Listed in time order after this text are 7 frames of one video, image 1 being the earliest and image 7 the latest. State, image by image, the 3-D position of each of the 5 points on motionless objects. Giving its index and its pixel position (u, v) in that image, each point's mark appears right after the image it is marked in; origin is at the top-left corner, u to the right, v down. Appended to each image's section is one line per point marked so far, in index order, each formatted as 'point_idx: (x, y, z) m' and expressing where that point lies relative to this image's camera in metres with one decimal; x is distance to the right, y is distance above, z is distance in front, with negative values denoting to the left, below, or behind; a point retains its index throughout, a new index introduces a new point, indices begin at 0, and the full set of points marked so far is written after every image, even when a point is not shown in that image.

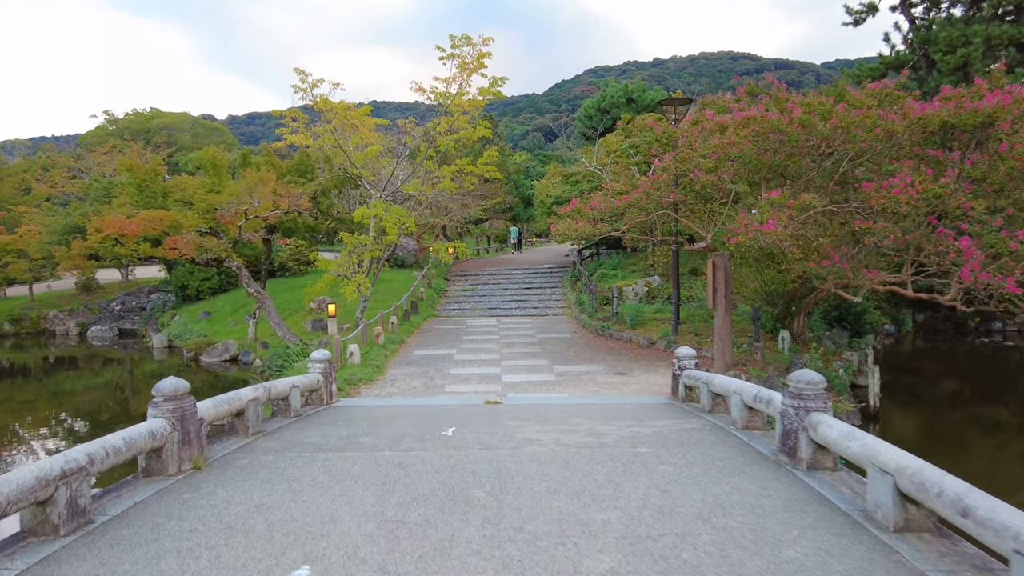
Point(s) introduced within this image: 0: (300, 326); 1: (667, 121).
0: (-4.8, -0.9, +14.7) m
1: (+2.8, +3.1, +12.2) m
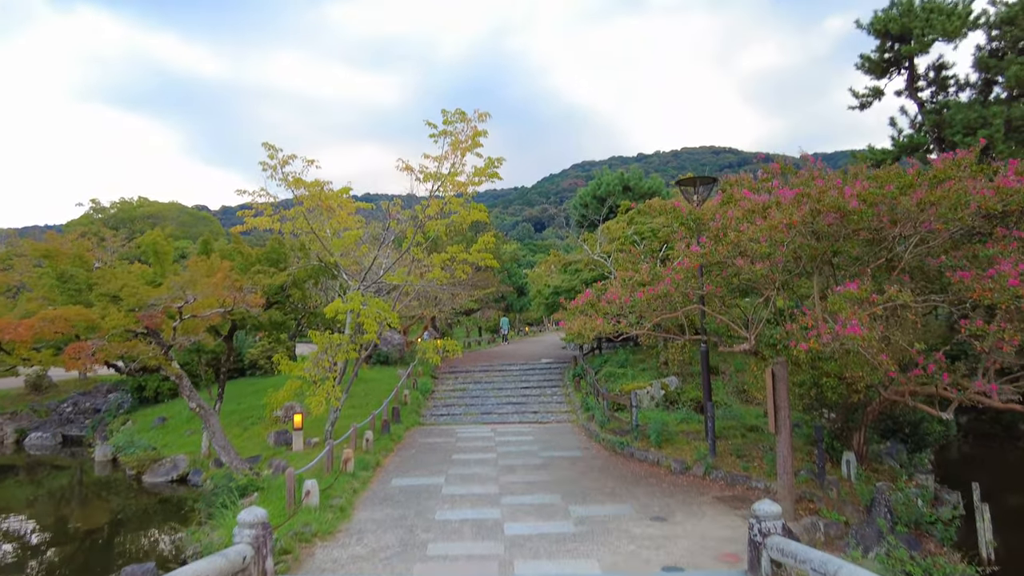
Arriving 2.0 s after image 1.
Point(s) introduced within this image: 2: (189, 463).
0: (-4.8, -2.9, +12.5) m
1: (+2.8, +1.4, +10.7) m
2: (-6.6, -3.6, +13.6) m
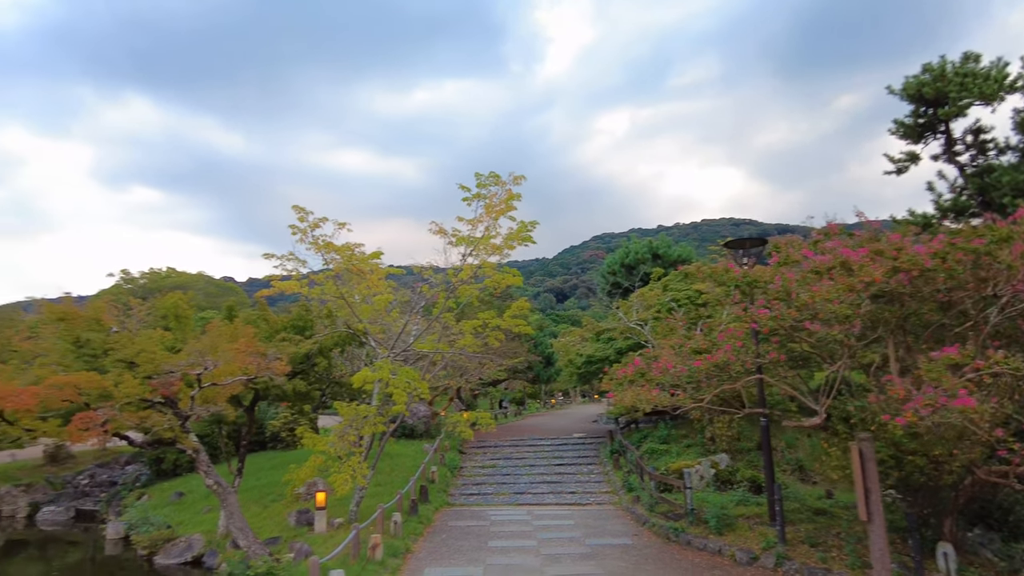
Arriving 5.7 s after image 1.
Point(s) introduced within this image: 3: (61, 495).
0: (-4.1, -4.1, +11.6) m
1: (+3.4, +0.4, +10.0) m
2: (-5.9, -4.9, +12.7) m
3: (-13.1, -6.0, +19.1) m
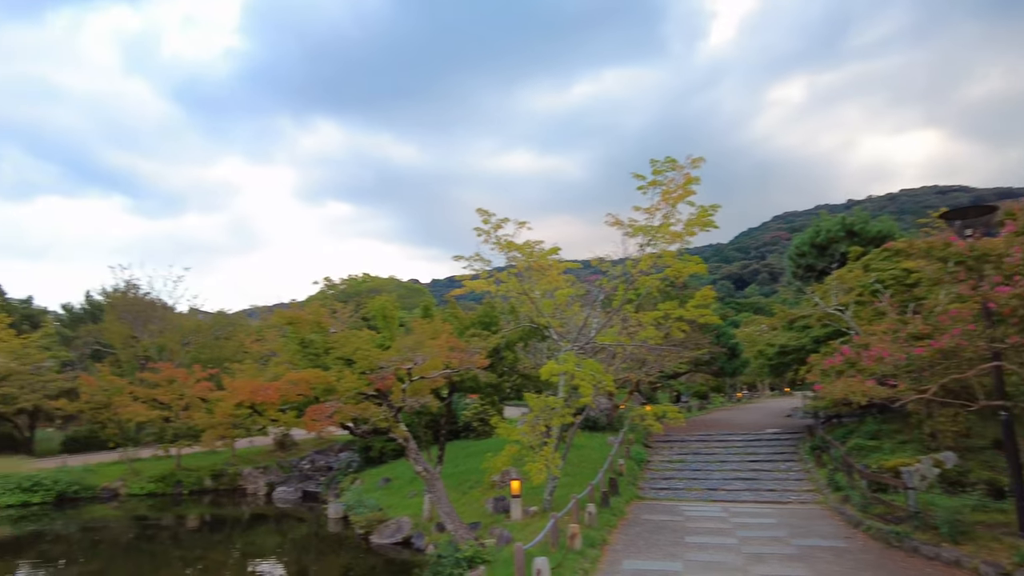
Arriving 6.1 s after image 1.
0: (-0.7, -4.1, +12.3) m
1: (+6.0, +0.7, +8.8) m
2: (-2.1, -5.0, +13.7) m
3: (-7.4, -6.3, +21.9) m
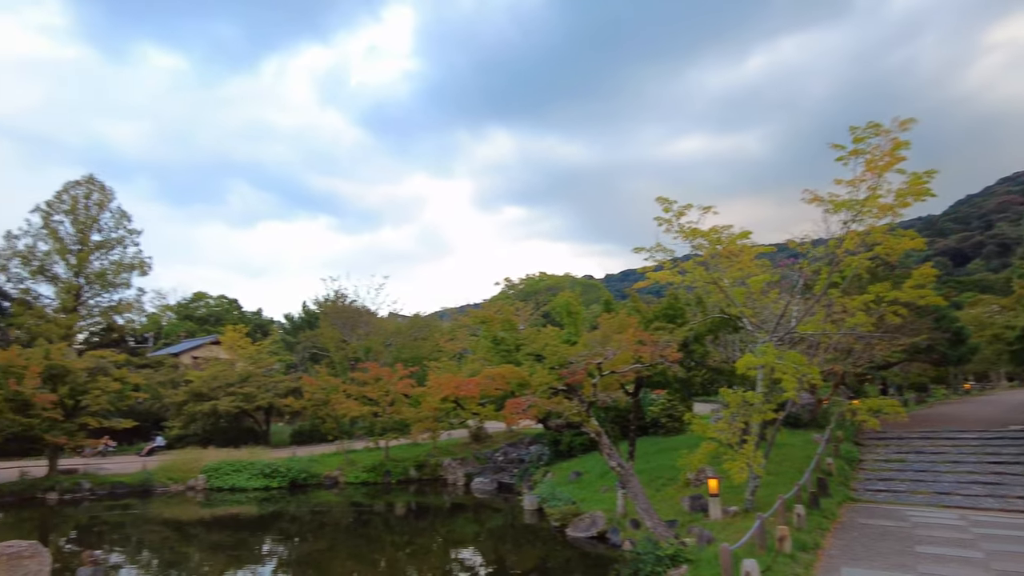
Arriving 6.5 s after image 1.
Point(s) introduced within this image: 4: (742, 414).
0: (+2.9, -3.9, +12.0) m
1: (+8.2, +1.1, +6.9) m
2: (+2.0, -4.9, +13.7) m
3: (-0.9, -6.3, +23.0) m
4: (+3.6, -2.0, +10.2) m
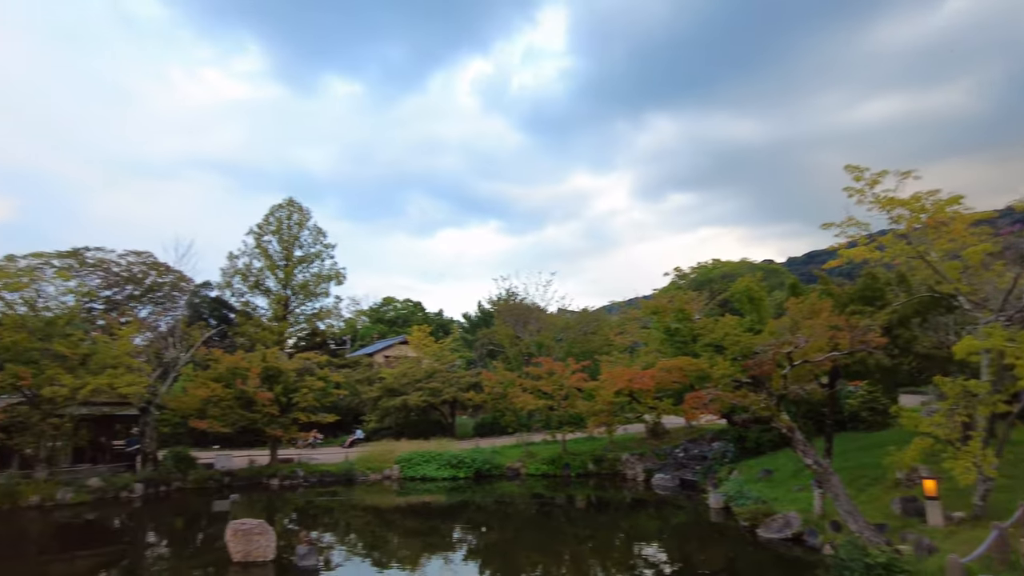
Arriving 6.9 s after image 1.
0: (+6.0, -3.6, +10.7) m
1: (+9.6, +1.7, +4.4) m
2: (+5.6, -4.5, +12.7) m
3: (+5.2, -6.0, +22.3) m
4: (+6.1, -1.6, +8.9) m
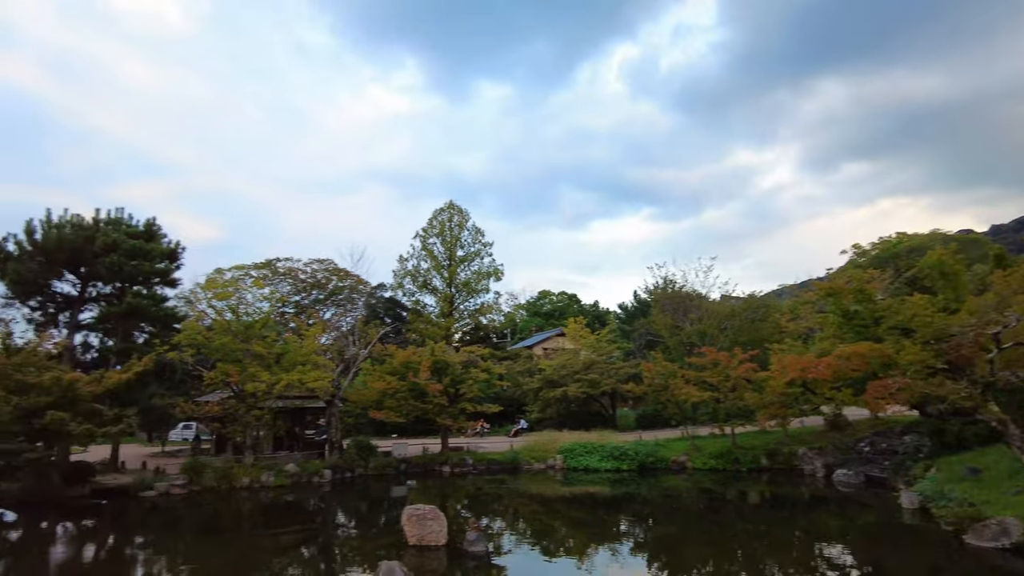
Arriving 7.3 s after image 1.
0: (+8.4, -3.1, +9.0) m
1: (+10.2, +2.2, +2.0) m
2: (+8.5, -4.0, +11.0) m
3: (+10.4, -5.4, +20.5) m
4: (+8.0, -1.2, +7.2) m
